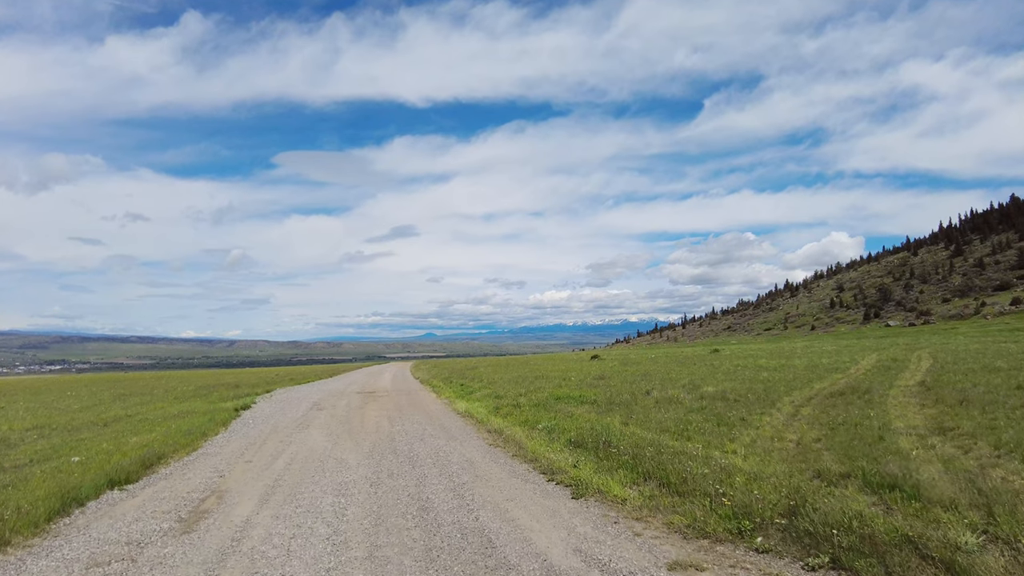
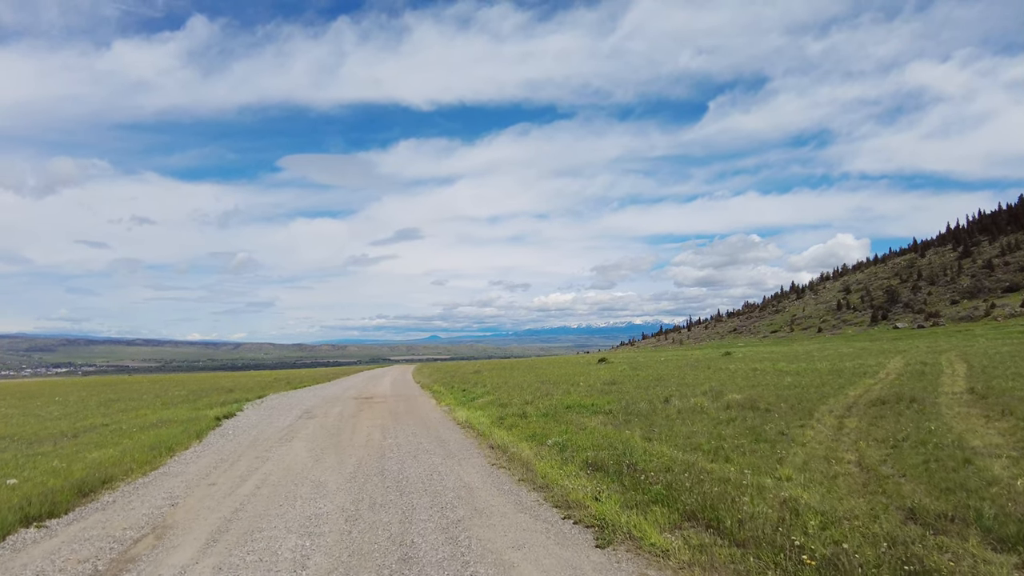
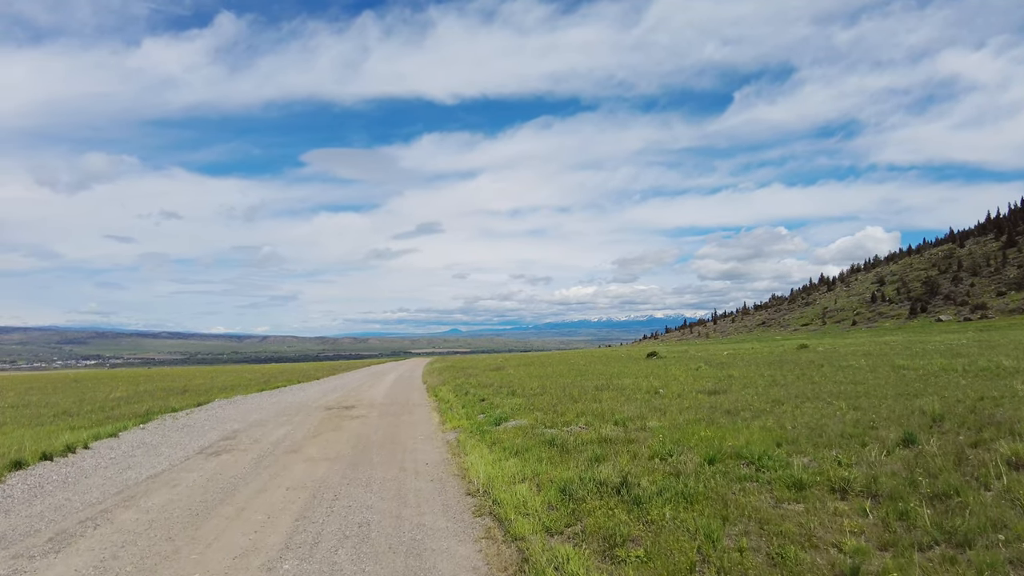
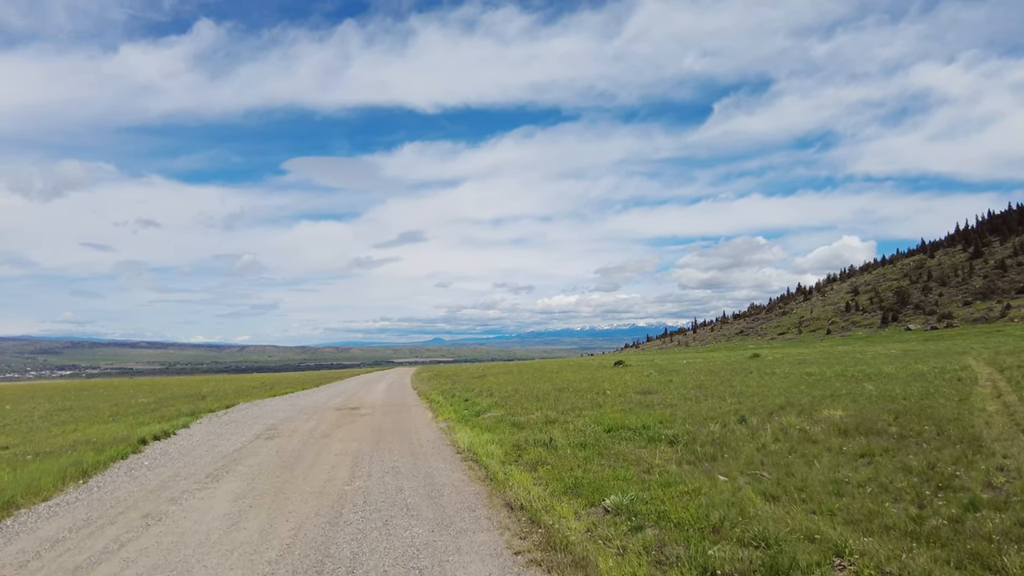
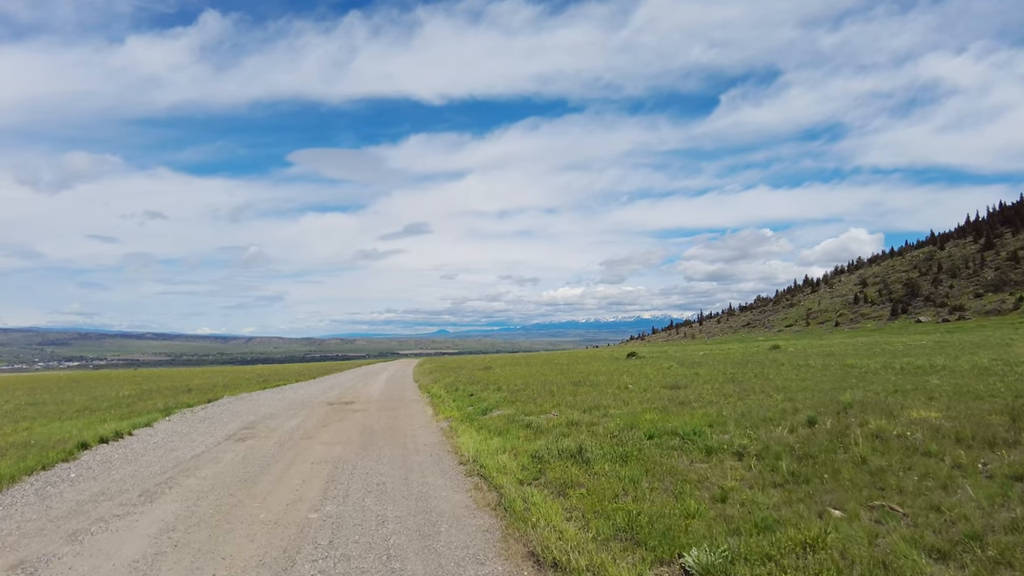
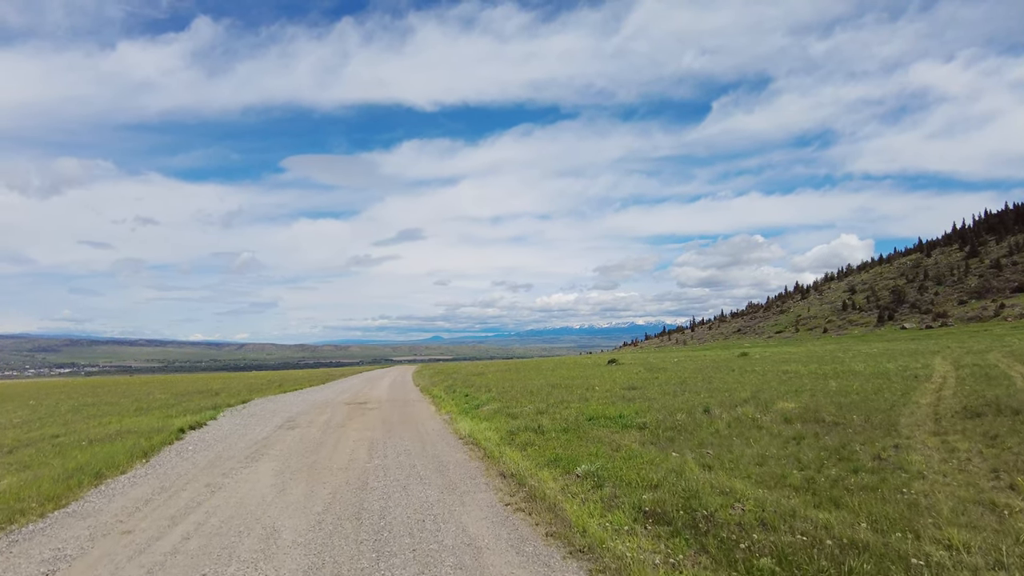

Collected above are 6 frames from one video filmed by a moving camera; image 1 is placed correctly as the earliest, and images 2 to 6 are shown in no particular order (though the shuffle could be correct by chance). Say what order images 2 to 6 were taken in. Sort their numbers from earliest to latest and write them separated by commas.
2, 6, 4, 5, 3
